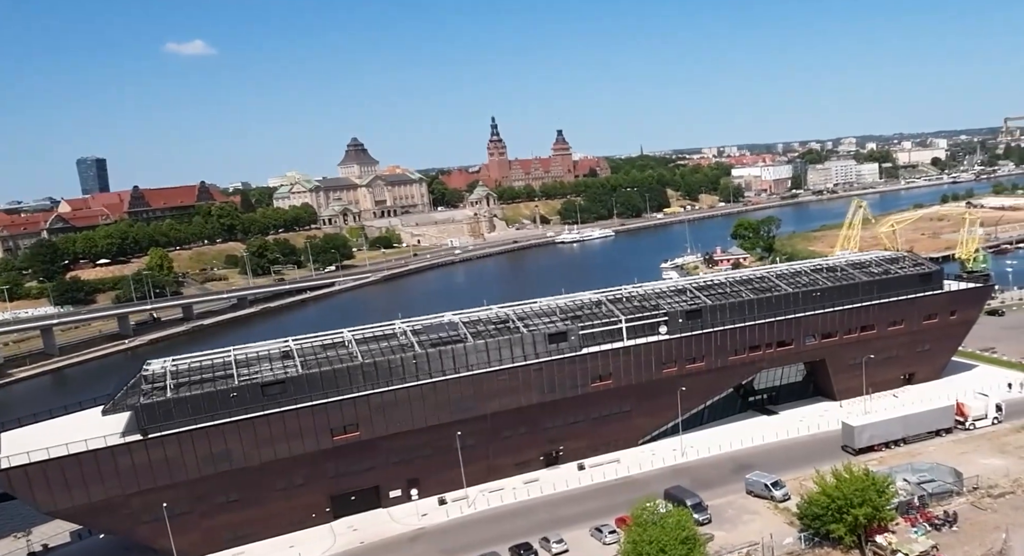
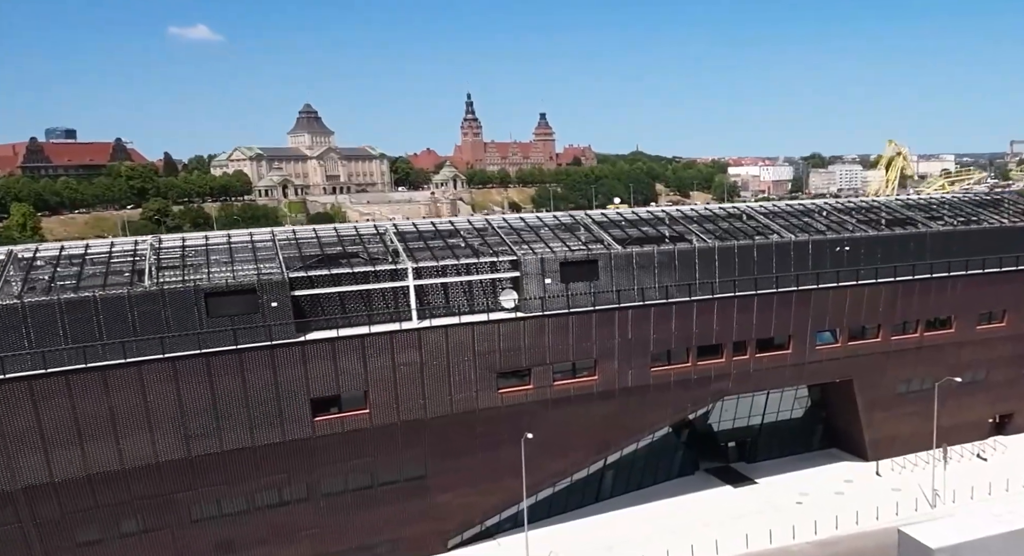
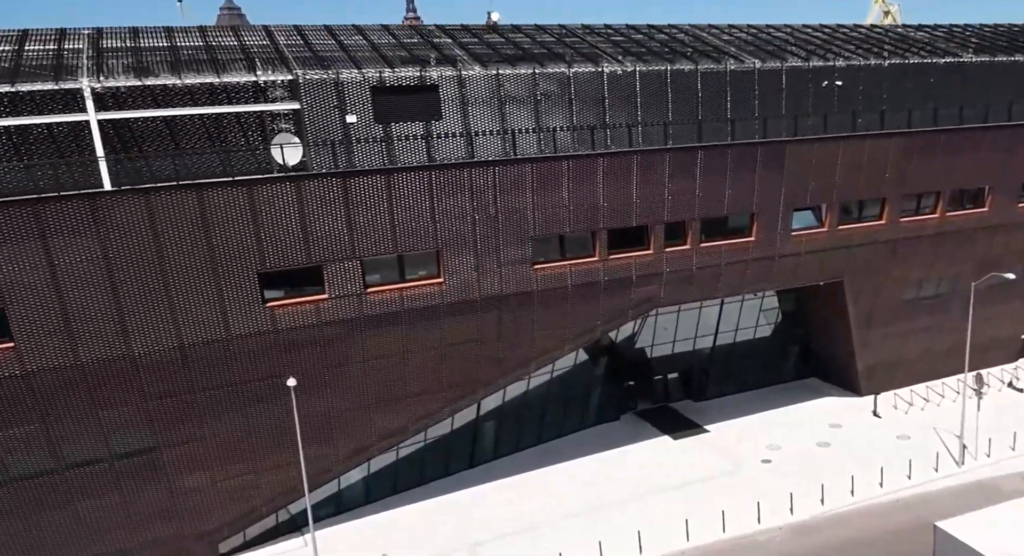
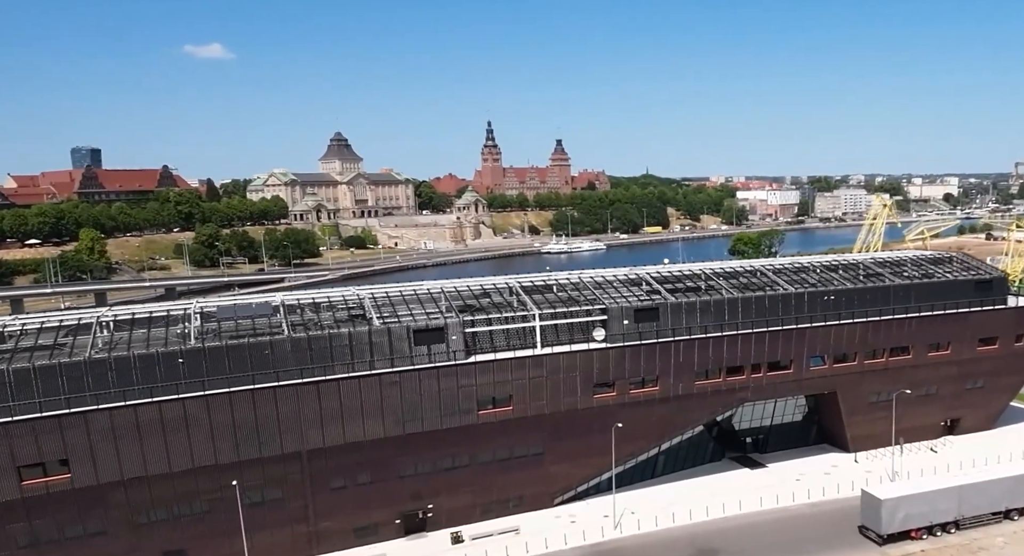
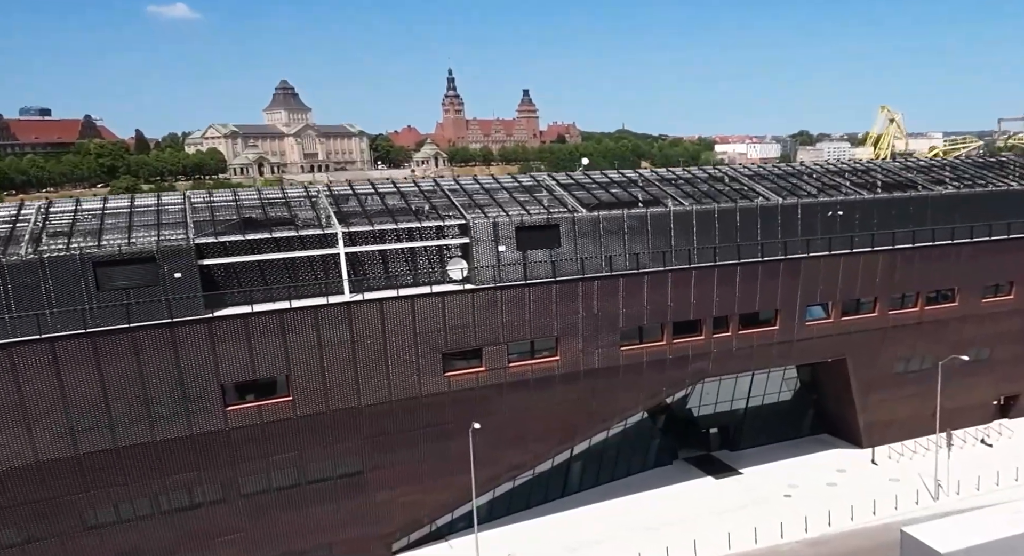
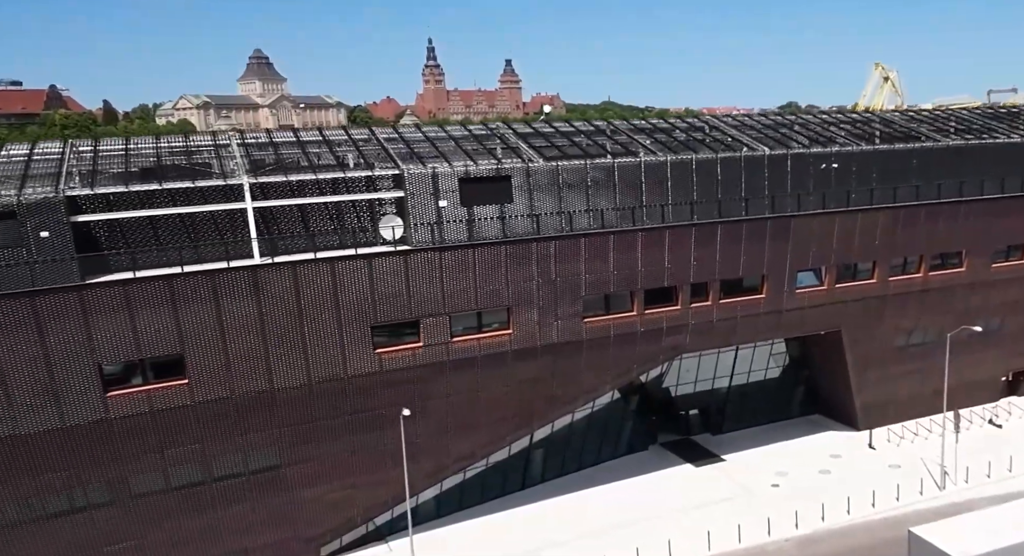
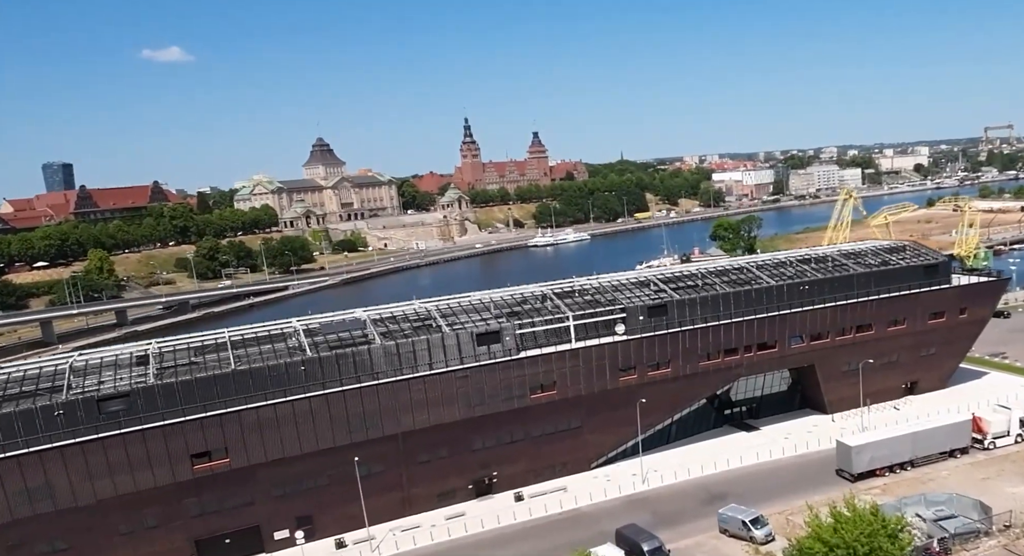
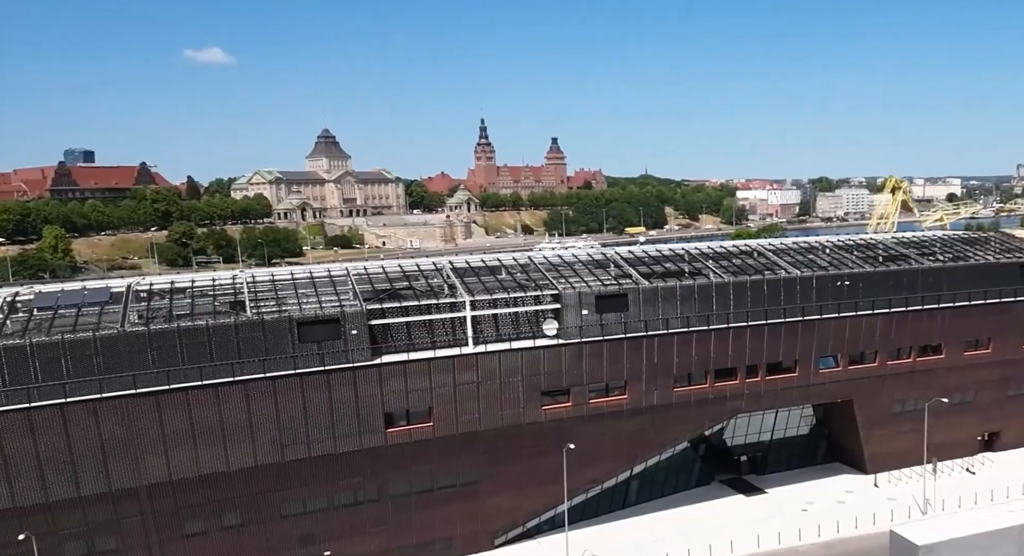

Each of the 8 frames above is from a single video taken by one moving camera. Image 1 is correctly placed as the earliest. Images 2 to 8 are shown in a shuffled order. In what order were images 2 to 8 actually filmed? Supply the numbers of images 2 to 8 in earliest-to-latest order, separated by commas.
7, 4, 8, 2, 5, 6, 3
